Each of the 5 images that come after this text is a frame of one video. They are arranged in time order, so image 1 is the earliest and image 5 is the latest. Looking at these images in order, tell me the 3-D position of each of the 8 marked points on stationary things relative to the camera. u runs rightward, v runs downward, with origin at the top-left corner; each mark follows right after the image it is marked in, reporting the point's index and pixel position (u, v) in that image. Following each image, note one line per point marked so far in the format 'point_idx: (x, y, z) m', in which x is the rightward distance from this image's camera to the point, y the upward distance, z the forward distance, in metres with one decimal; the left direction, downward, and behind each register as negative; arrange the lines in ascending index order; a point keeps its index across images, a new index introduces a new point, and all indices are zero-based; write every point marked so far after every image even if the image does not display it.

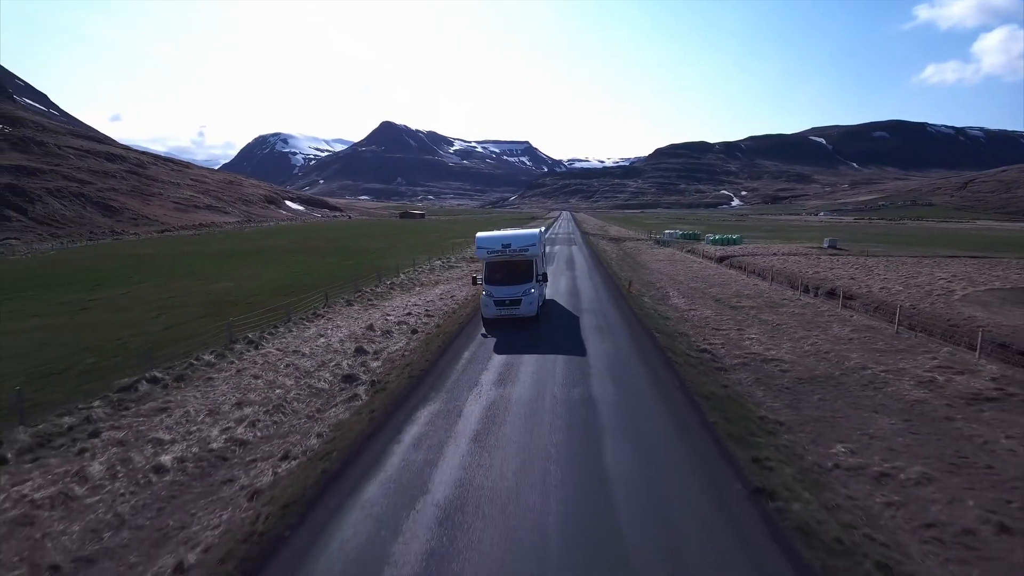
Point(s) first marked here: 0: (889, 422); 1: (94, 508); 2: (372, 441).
0: (+8.9, -3.2, +14.2) m
1: (-7.5, -3.9, +10.9) m
2: (-2.7, -3.0, +12.2) m
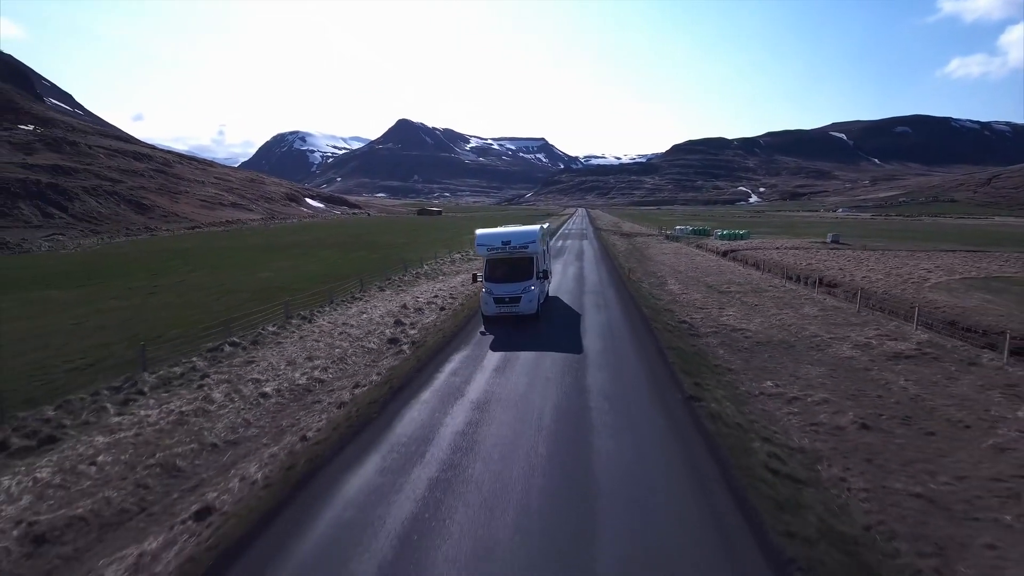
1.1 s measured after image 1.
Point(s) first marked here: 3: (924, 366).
0: (+9.2, -2.5, +18.2) m
1: (-7.2, -3.2, +15.3) m
2: (-2.5, -2.3, +16.5) m
3: (+12.9, -2.4, +18.7) m
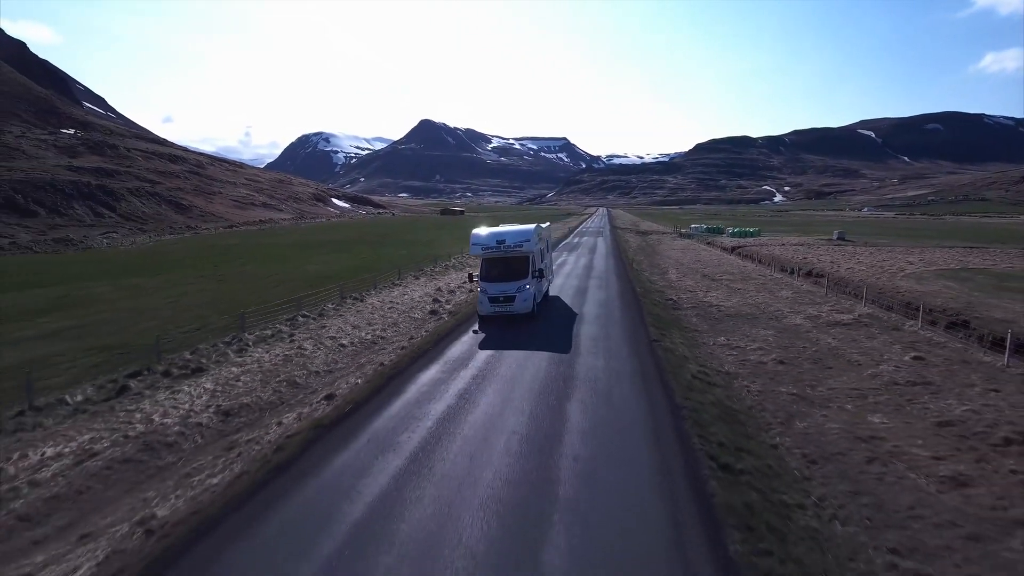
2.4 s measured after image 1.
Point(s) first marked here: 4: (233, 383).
0: (+9.8, -1.7, +23.2) m
1: (-6.7, -2.4, +21.0) m
2: (-1.9, -1.5, +22.0) m
3: (+13.5, -1.7, +23.6) m
4: (-8.3, -2.8, +17.9) m
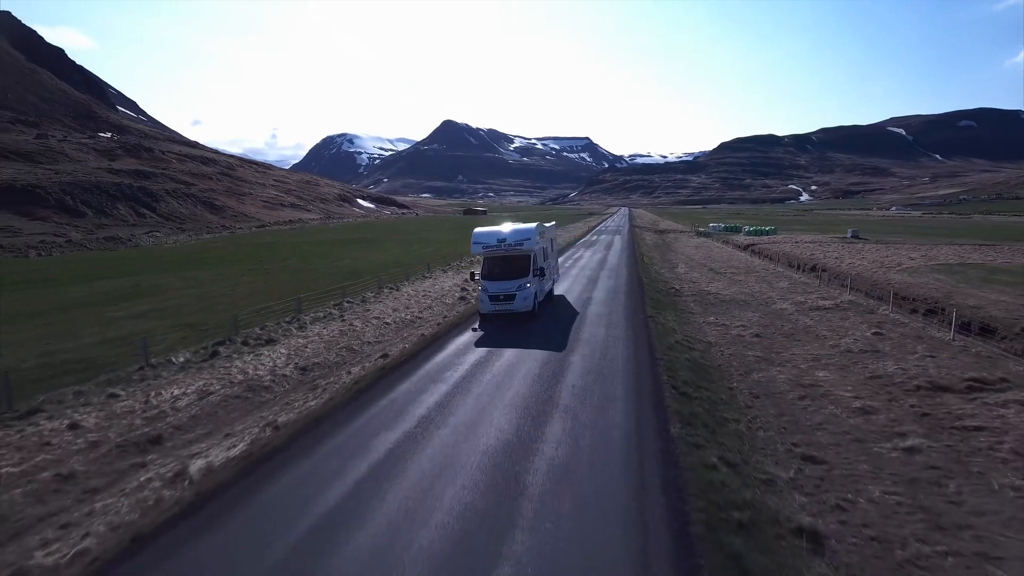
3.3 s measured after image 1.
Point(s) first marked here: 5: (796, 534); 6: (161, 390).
0: (+10.7, -1.2, +26.6) m
1: (-6.0, -1.8, +24.9) m
2: (-1.1, -0.9, +25.7) m
3: (+14.4, -1.1, +26.9) m
4: (-7.7, -2.2, +21.9) m
5: (+4.0, -3.5, +8.5) m
6: (-10.1, -2.9, +17.3) m
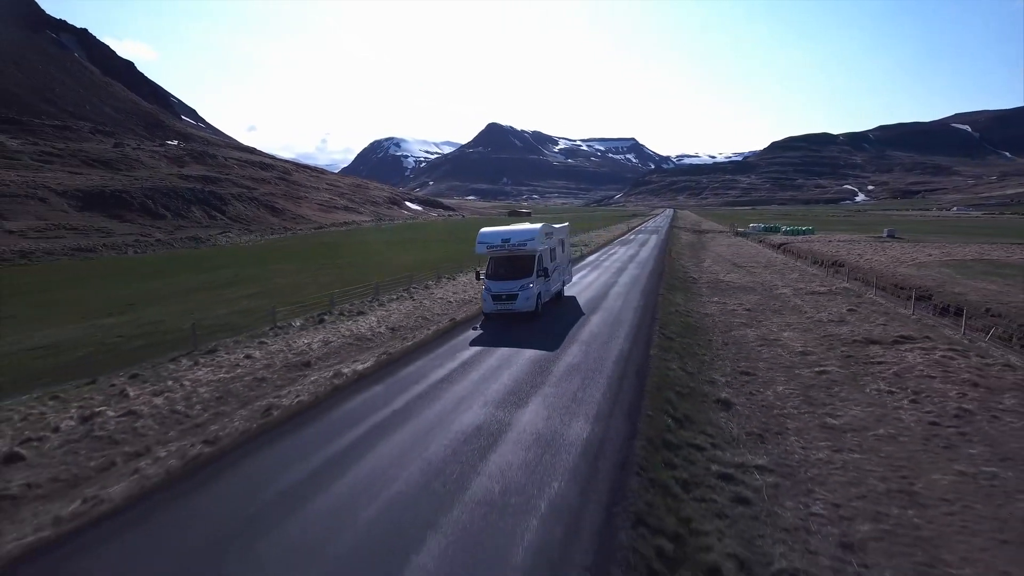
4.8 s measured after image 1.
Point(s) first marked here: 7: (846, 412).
0: (+12.7, -0.4, +31.7) m
1: (-4.0, -1.0, +31.2) m
2: (+0.9, -0.1, +31.7) m
3: (+16.5, -0.4, +31.7) m
4: (-5.9, -1.4, +28.4) m
5: (+4.8, -2.7, +14.1) m
6: (-8.7, -2.1, +23.9) m
7: (+7.7, -2.9, +13.8) m
